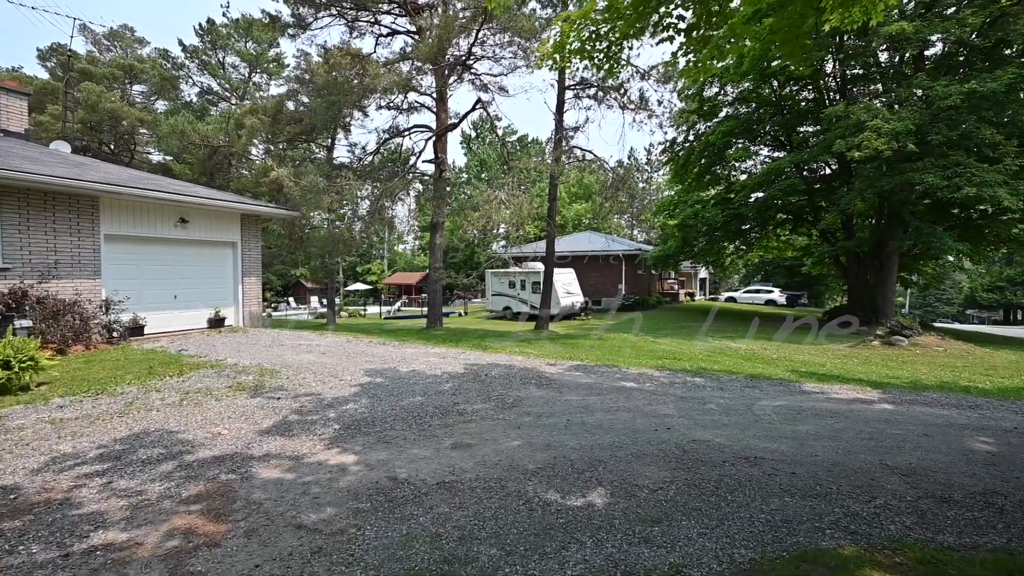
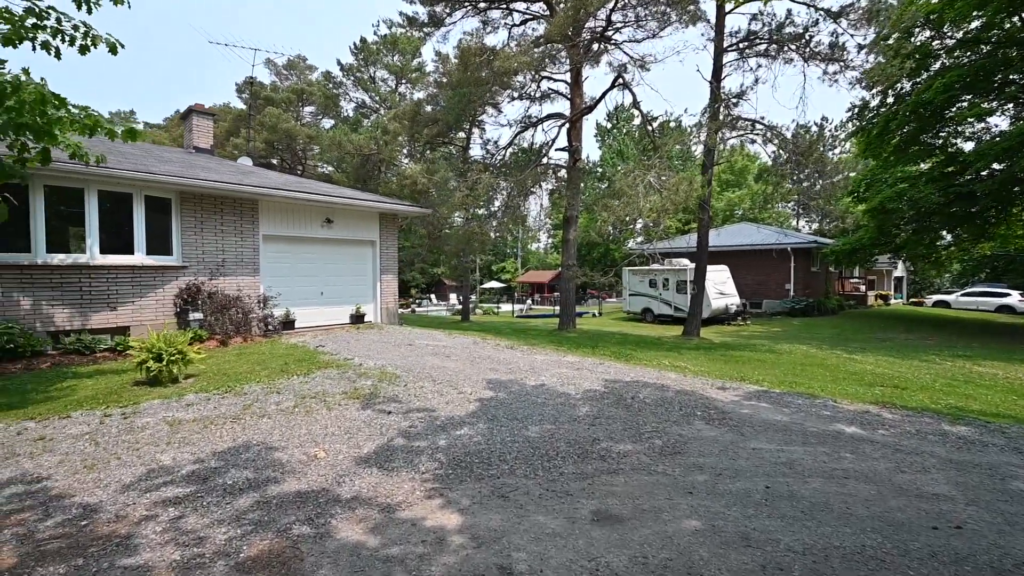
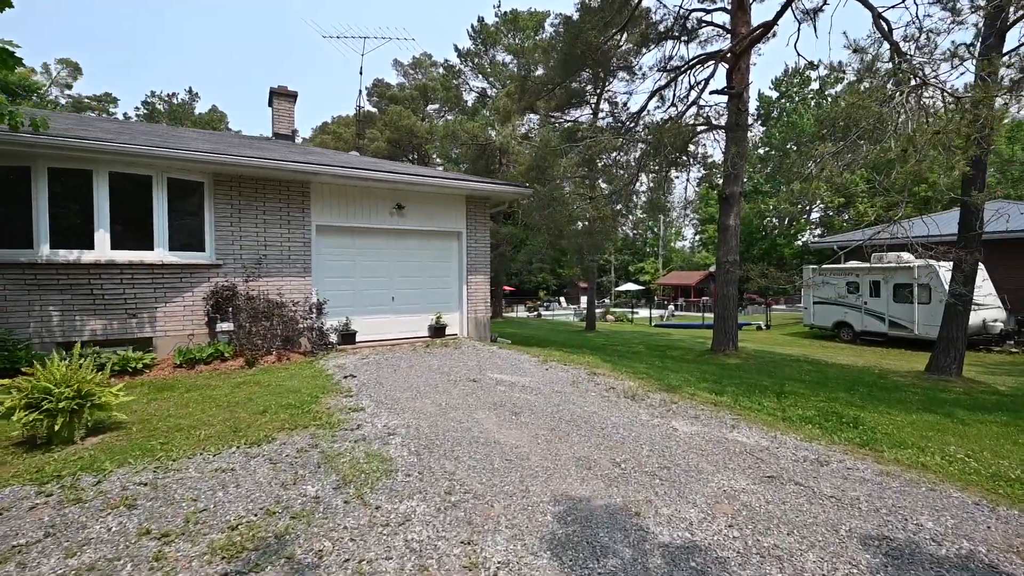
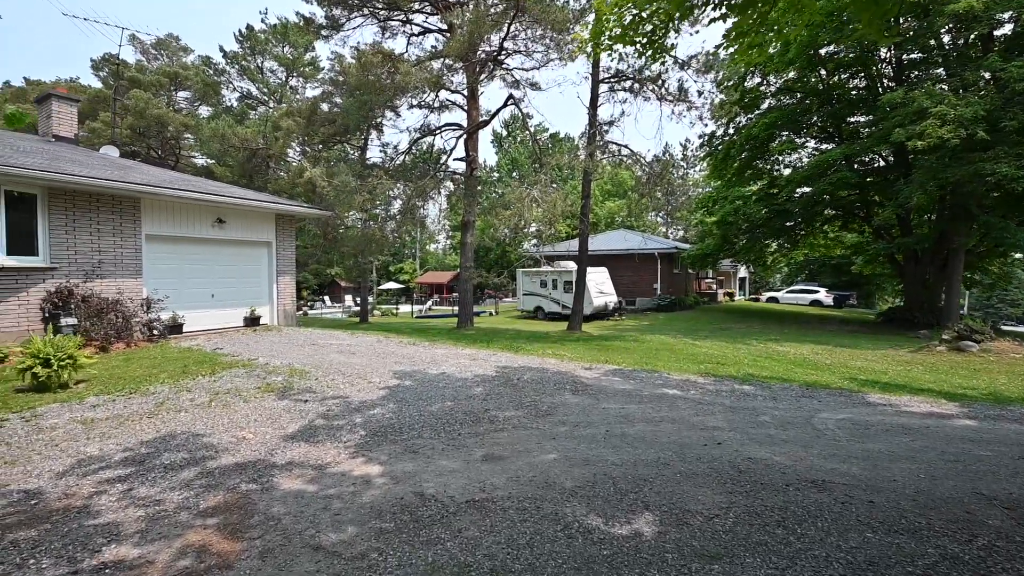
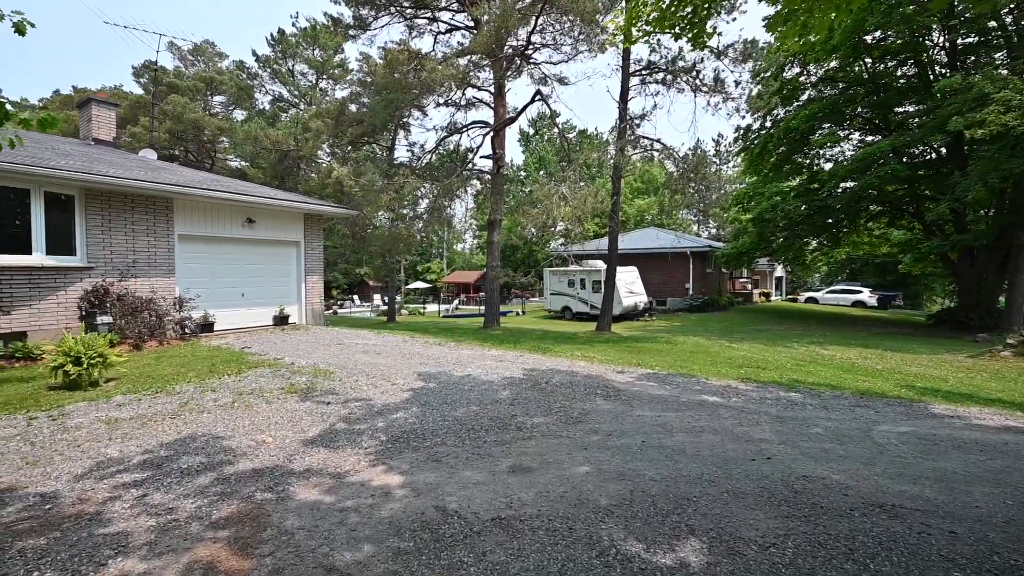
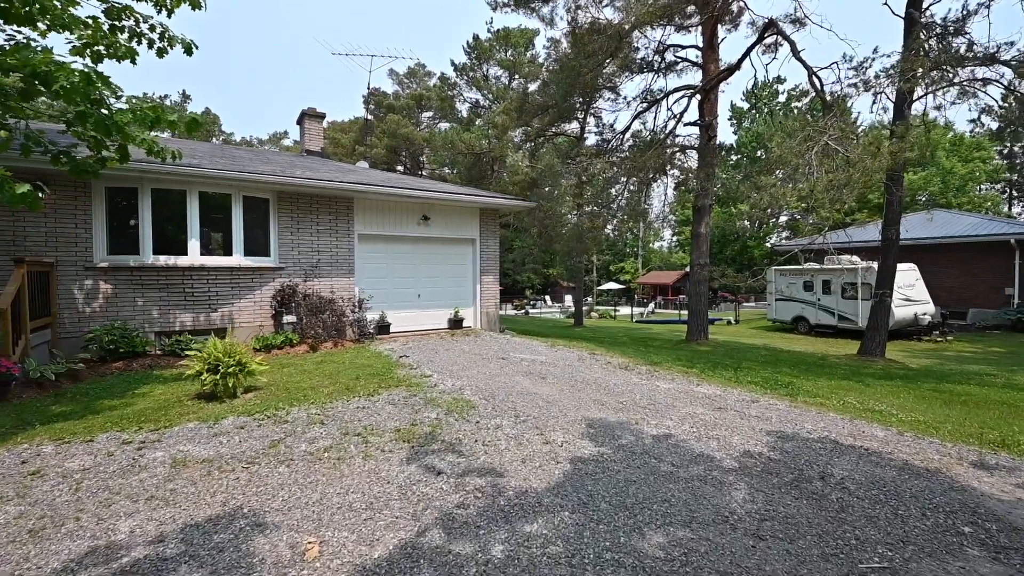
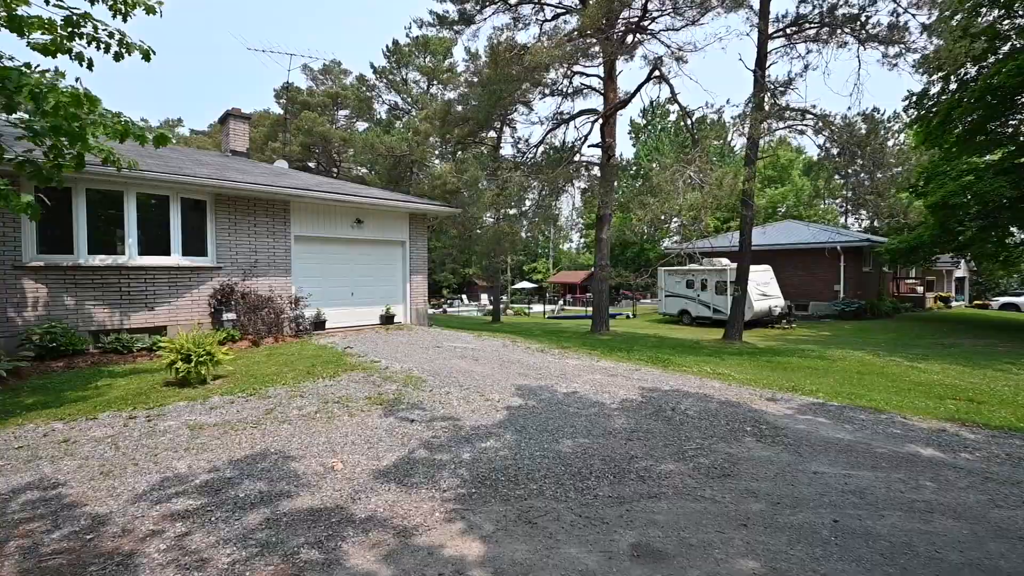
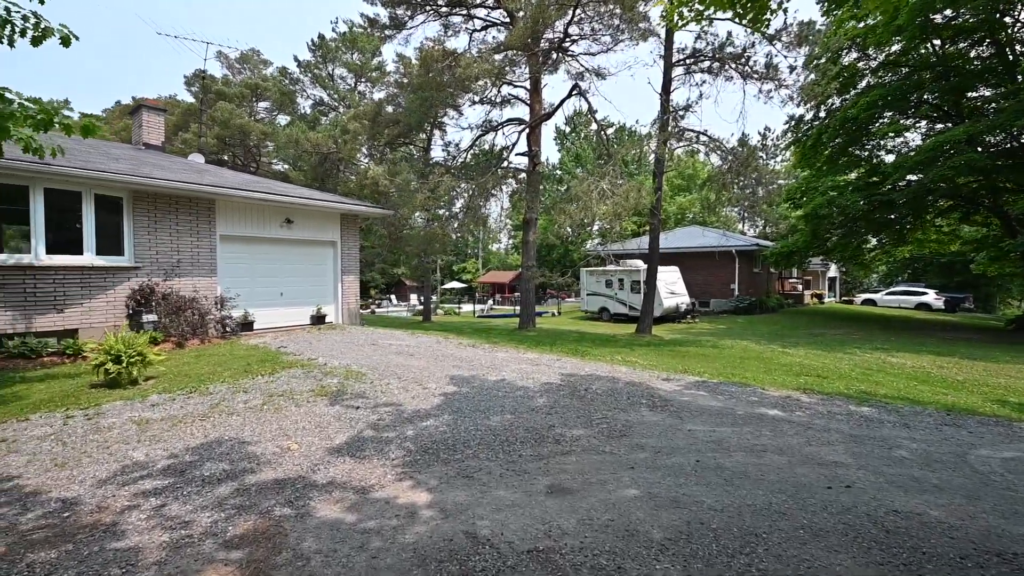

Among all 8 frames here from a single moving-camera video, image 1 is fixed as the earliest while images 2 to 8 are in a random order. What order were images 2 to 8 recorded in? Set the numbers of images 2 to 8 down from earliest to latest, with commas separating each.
4, 5, 8, 2, 7, 6, 3
